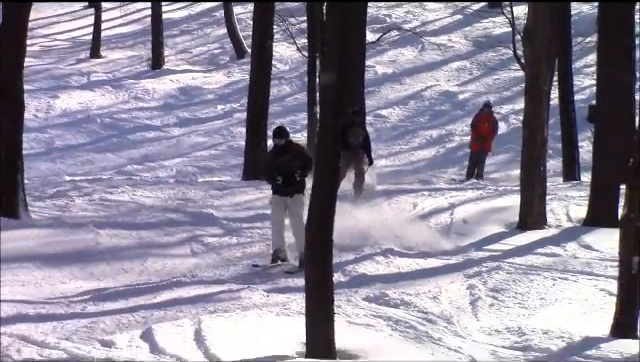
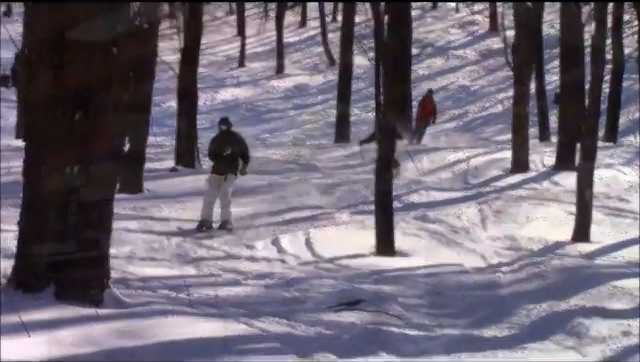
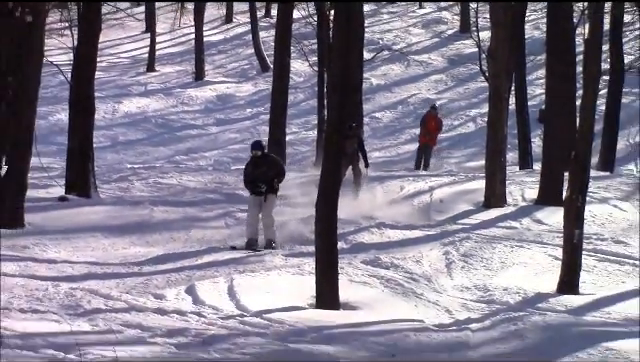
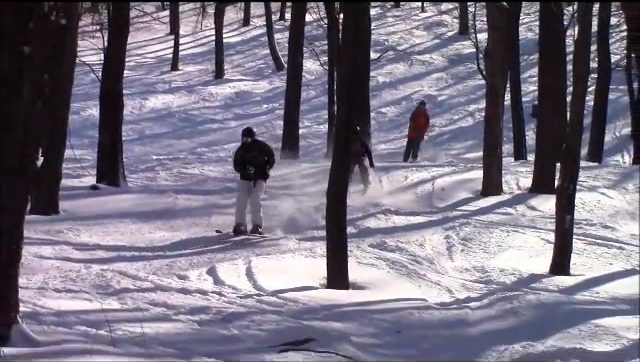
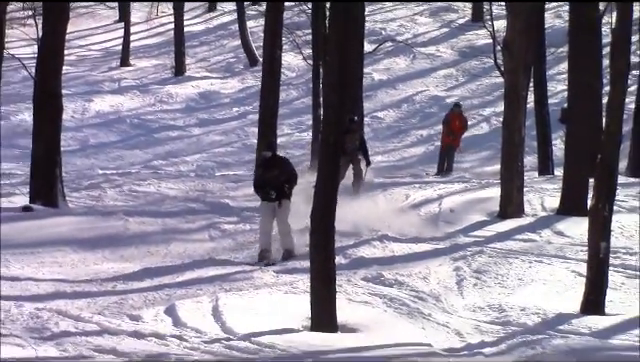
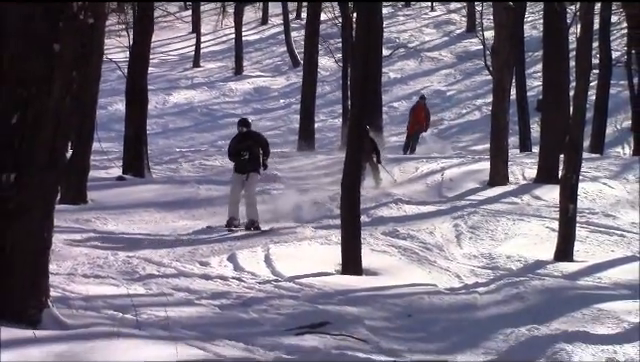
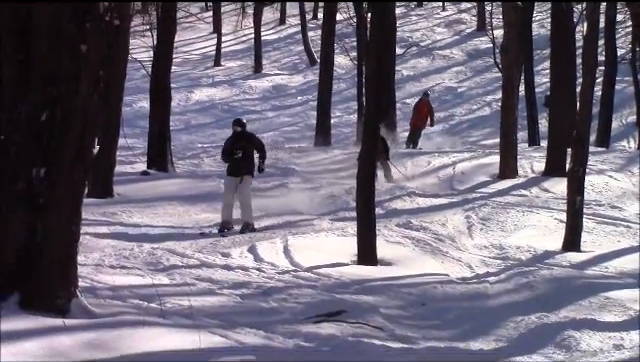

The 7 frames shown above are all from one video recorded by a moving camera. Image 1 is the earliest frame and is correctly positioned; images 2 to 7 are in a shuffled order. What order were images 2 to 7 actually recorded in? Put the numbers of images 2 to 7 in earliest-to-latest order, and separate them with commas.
5, 3, 4, 6, 7, 2
